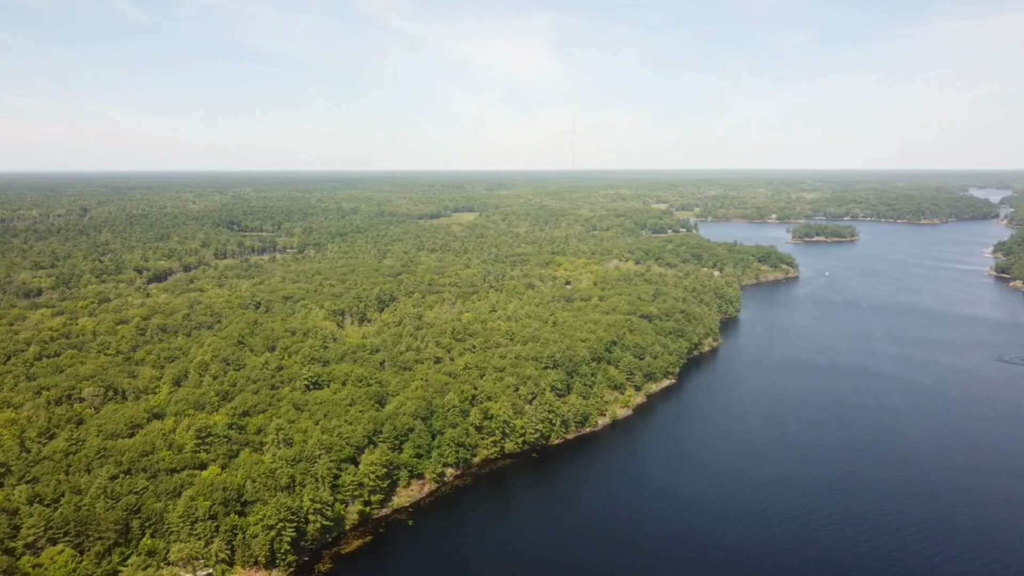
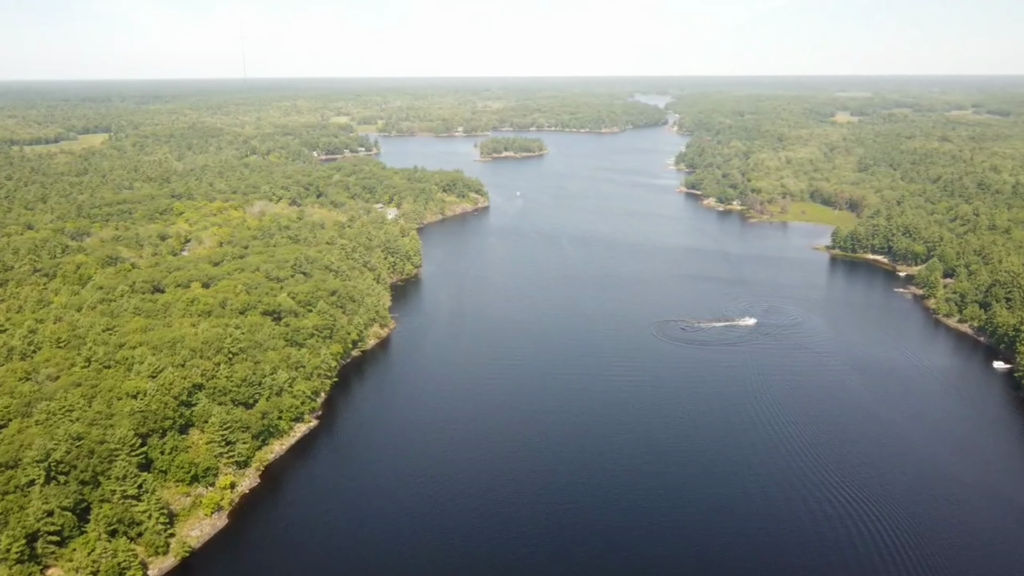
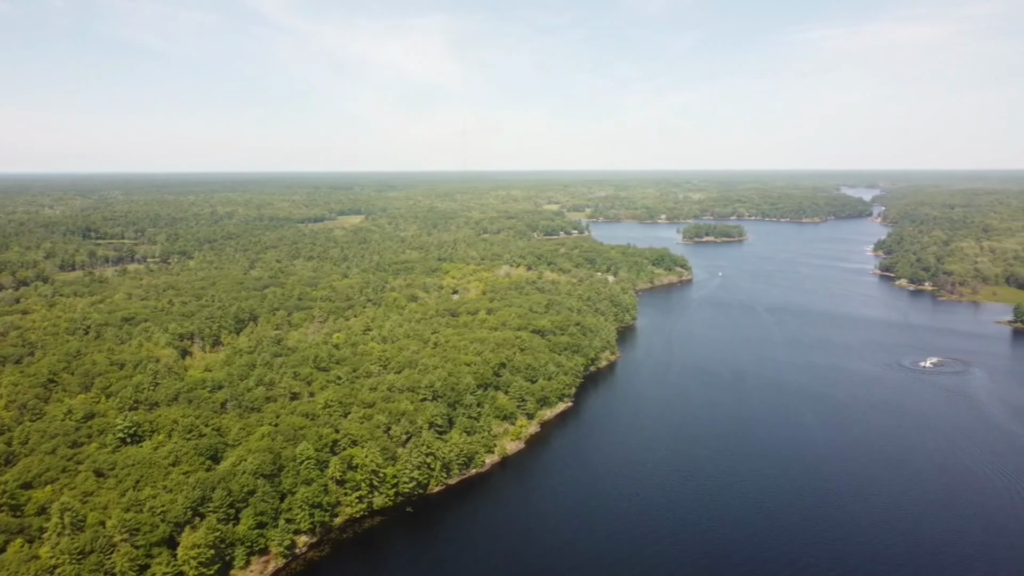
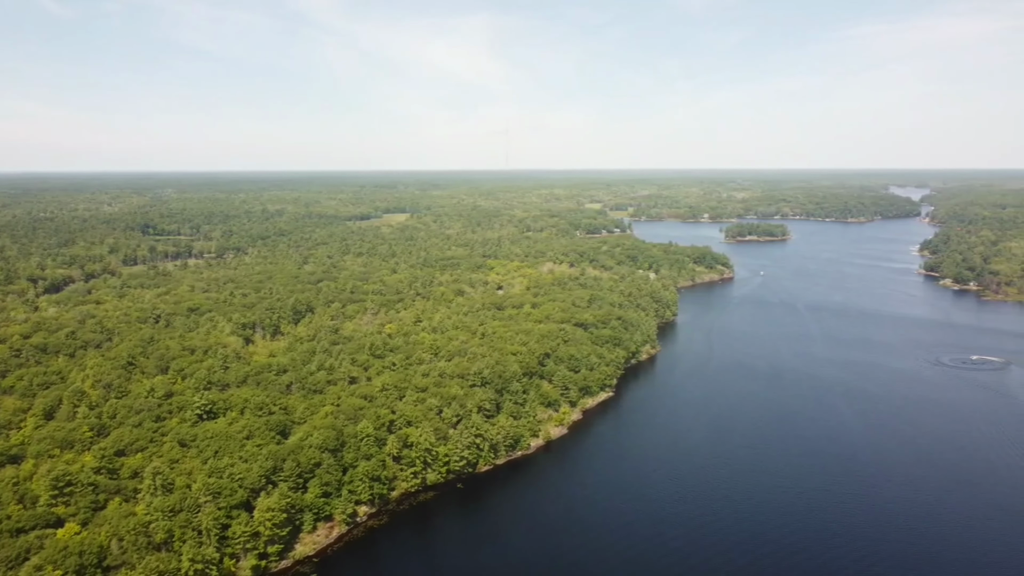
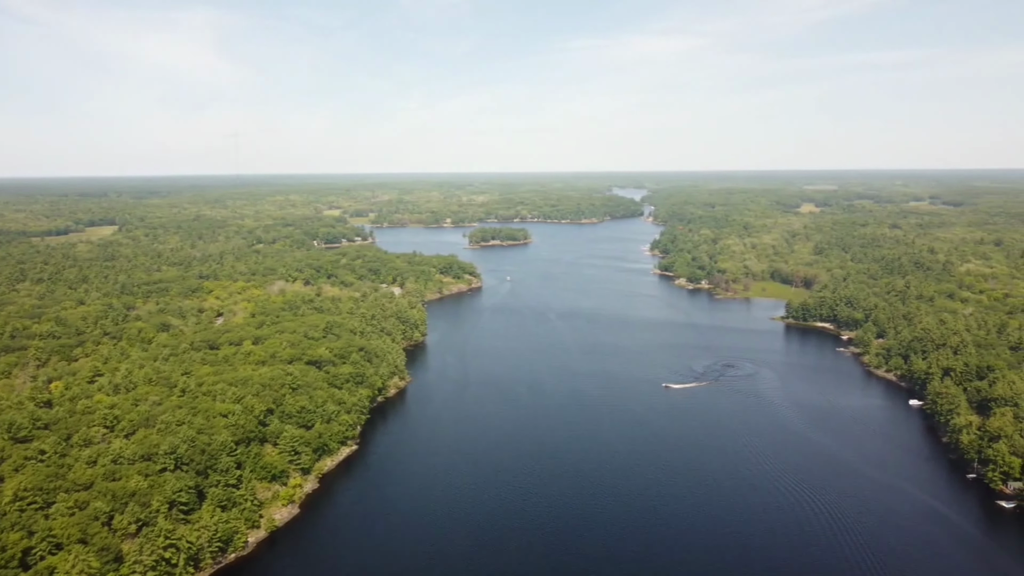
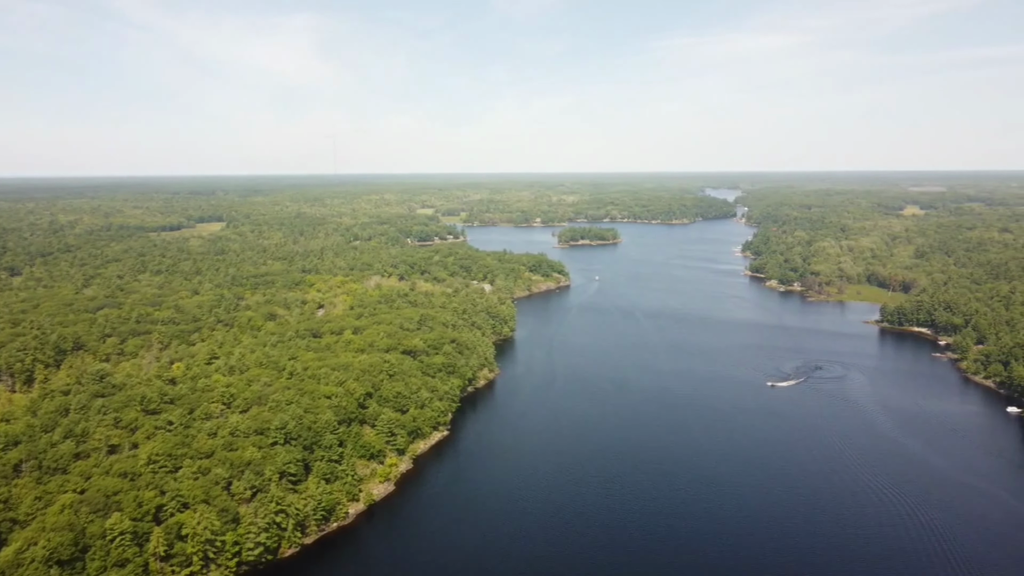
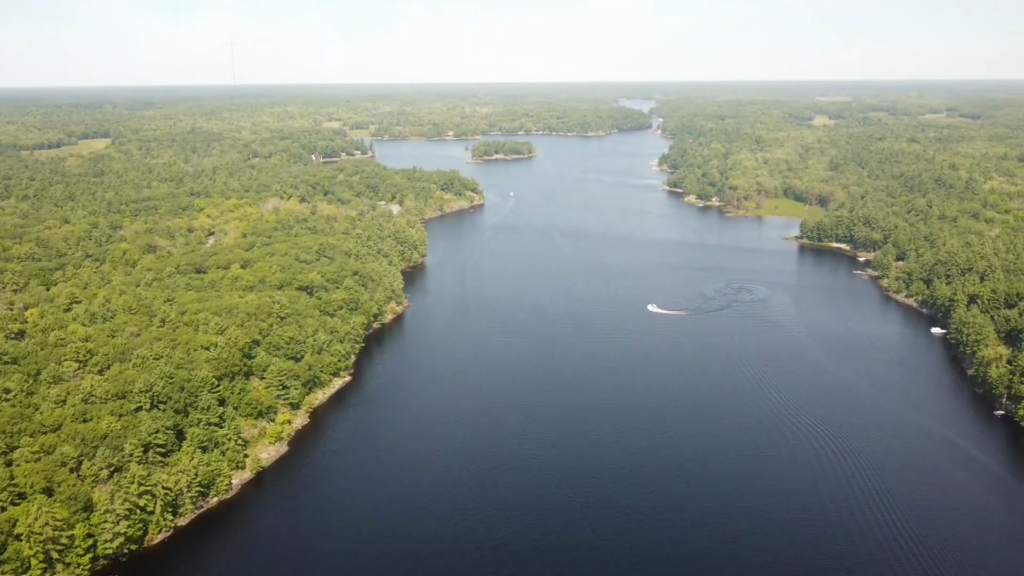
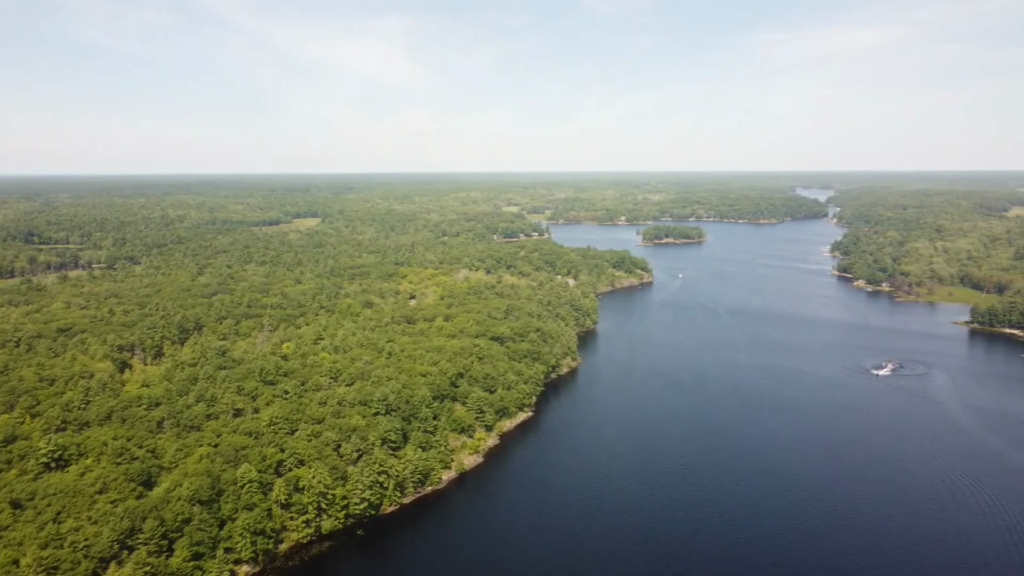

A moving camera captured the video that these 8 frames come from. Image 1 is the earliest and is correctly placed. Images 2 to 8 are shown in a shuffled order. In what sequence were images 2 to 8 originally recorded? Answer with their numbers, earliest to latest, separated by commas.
4, 3, 8, 6, 5, 7, 2
